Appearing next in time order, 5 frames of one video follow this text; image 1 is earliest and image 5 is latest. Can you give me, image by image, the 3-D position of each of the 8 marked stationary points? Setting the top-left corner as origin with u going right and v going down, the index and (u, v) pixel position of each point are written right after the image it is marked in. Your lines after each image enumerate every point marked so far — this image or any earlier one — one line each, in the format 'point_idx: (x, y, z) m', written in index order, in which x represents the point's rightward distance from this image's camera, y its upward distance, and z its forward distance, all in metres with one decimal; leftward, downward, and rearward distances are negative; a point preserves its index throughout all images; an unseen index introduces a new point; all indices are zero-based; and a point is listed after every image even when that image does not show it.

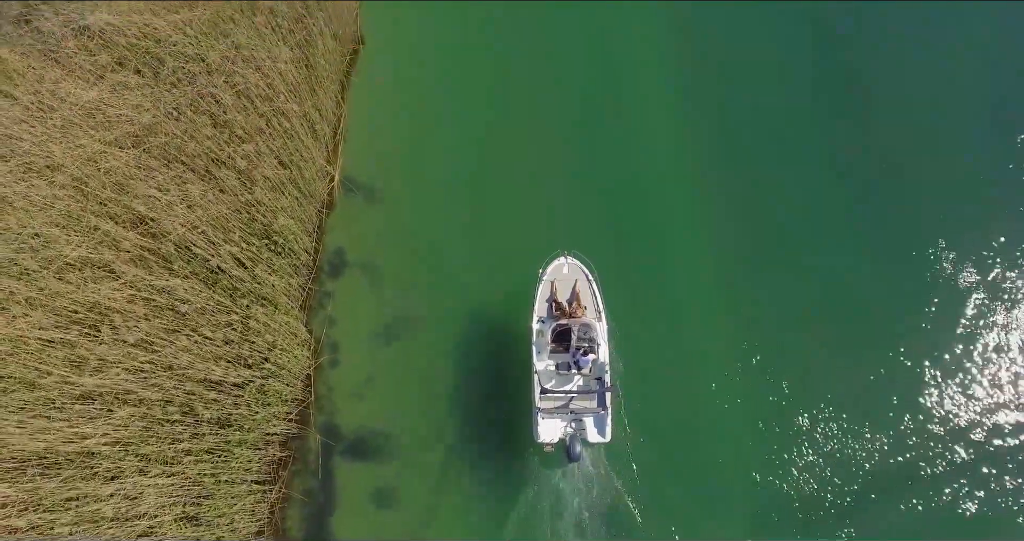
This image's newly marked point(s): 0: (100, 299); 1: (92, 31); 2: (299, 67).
0: (-9.8, -0.9, +12.5) m
1: (-11.8, +6.6, +14.9) m
2: (-6.2, +5.5, +15.6) m
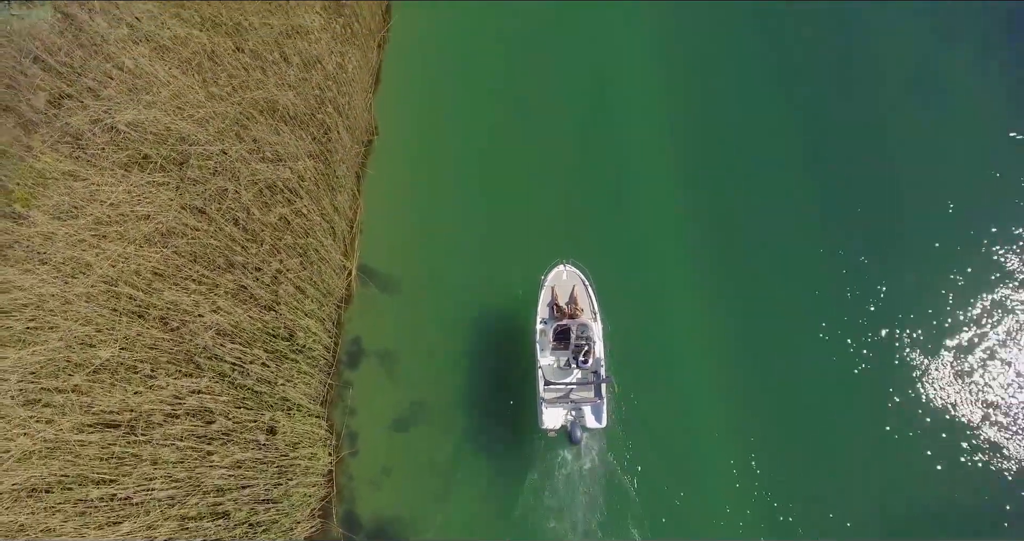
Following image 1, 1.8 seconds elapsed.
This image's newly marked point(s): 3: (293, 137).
0: (-9.4, -3.4, +13.2) m
1: (-11.5, +4.1, +15.4) m
2: (-5.9, +3.2, +15.9) m
3: (-6.7, +3.9, +15.9) m
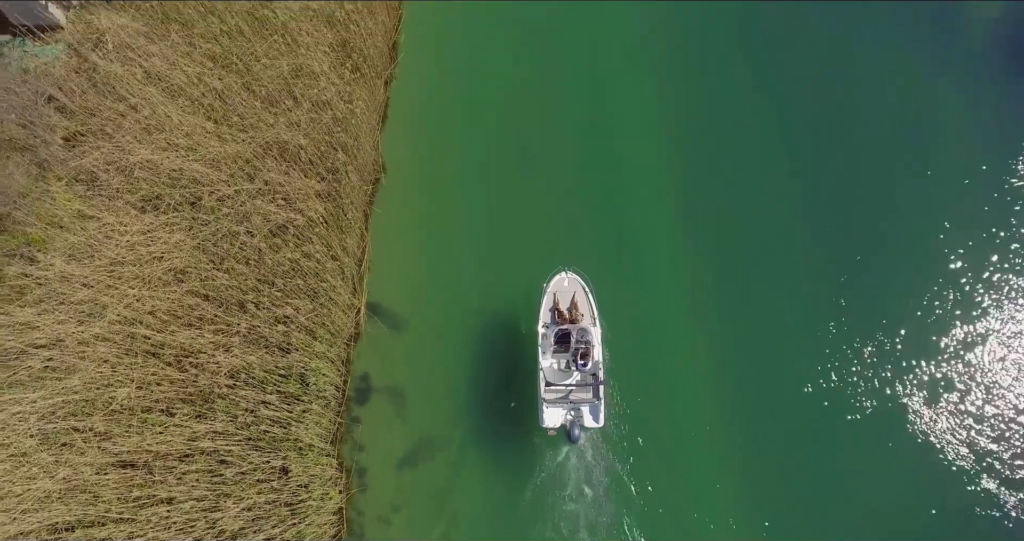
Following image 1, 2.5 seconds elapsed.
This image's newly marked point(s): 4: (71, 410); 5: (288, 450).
0: (-9.3, -4.5, +13.6) m
1: (-11.4, +3.0, +15.8) m
2: (-5.8, +2.0, +16.3) m
3: (-6.6, +2.8, +16.3) m
4: (-11.4, -3.7, +13.7) m
5: (-6.2, -4.9, +14.5) m
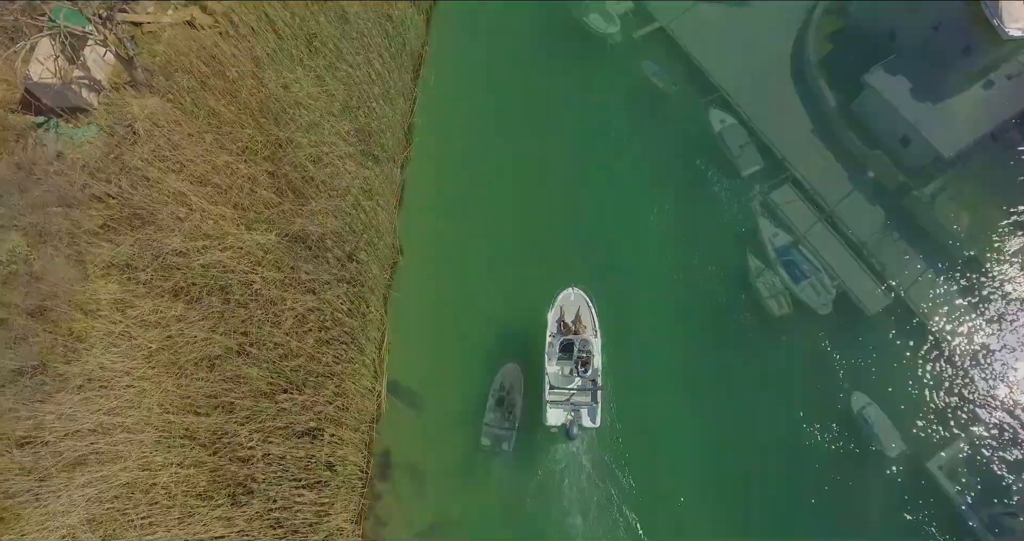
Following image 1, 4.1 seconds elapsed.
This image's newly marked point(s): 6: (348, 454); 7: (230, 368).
0: (-9.0, -7.2, +14.7) m
1: (-11.0, +0.3, +16.9) m
2: (-5.4, -0.6, +17.4) m
3: (-6.3, +0.2, +17.4) m
4: (-11.1, -6.4, +14.8) m
5: (-5.8, -7.6, +15.6) m
6: (-5.2, -5.5, +16.4) m
7: (-8.6, -2.9, +16.0) m
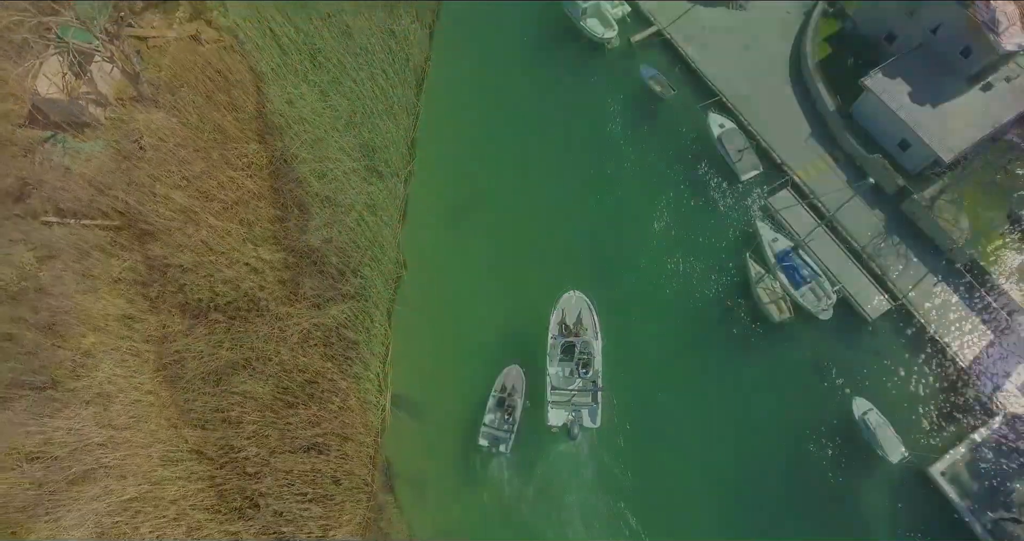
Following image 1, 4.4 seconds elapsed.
0: (-8.9, -7.7, +14.9) m
1: (-11.0, -0.1, +17.1) m
2: (-5.4, -1.1, +17.6) m
3: (-6.2, -0.3, +17.6) m
4: (-11.0, -6.9, +15.0) m
5: (-5.7, -8.0, +15.8) m
6: (-5.1, -6.0, +16.7) m
7: (-8.5, -3.4, +16.2) m
